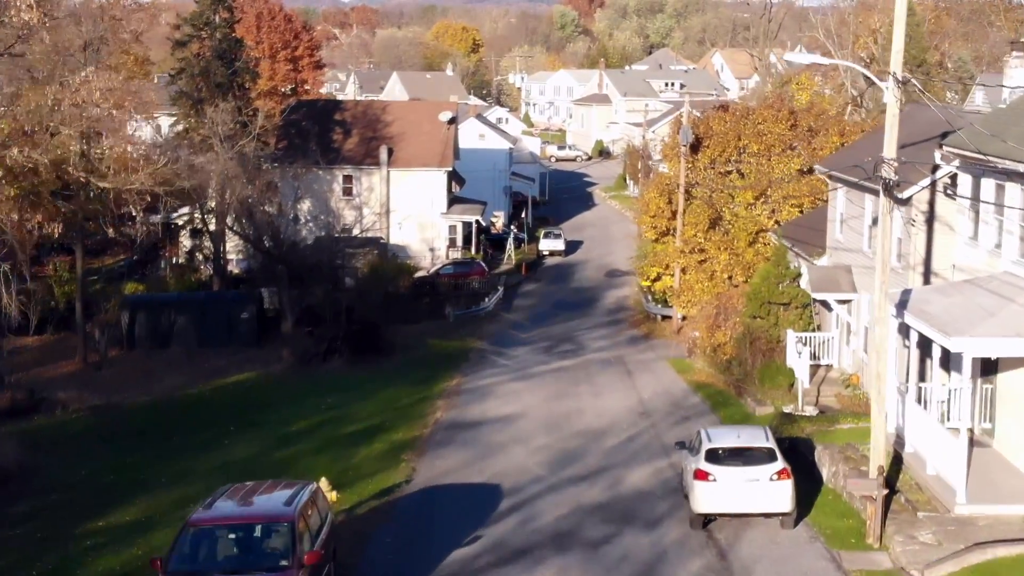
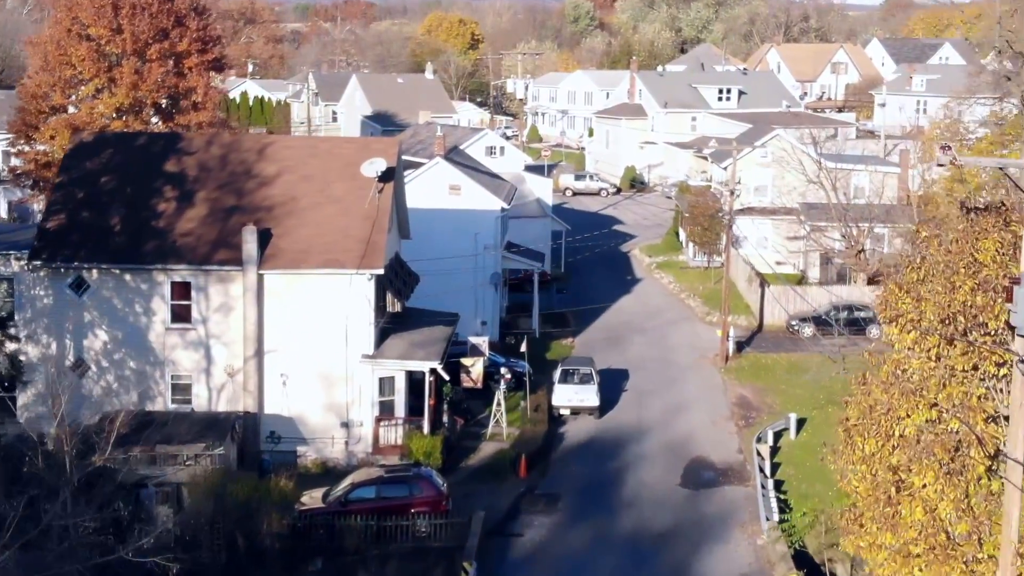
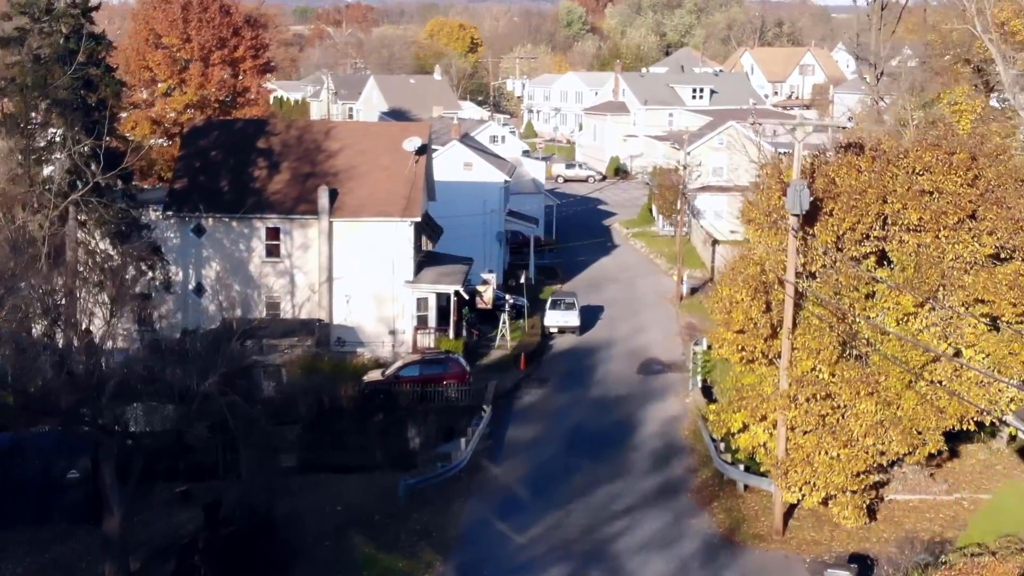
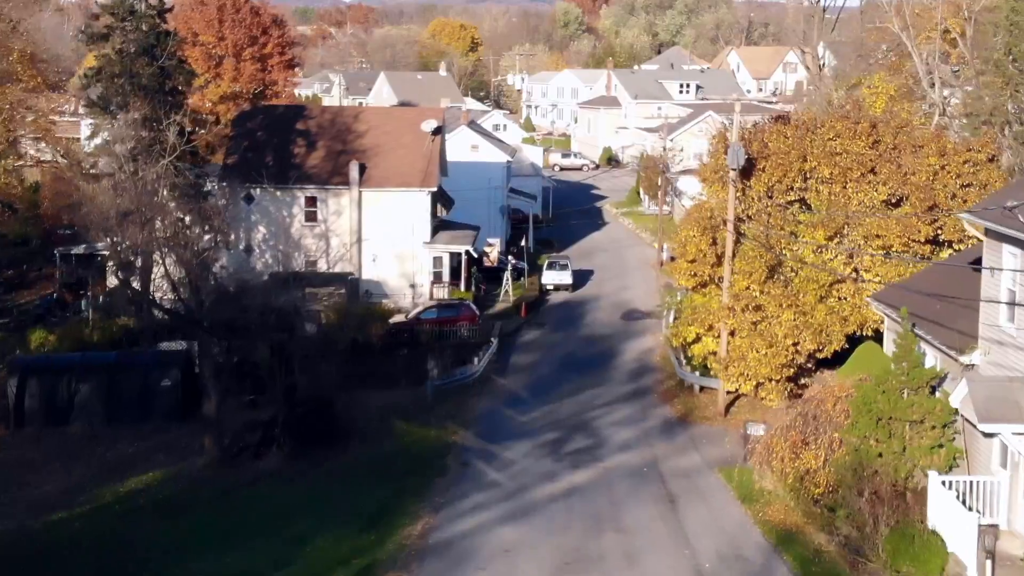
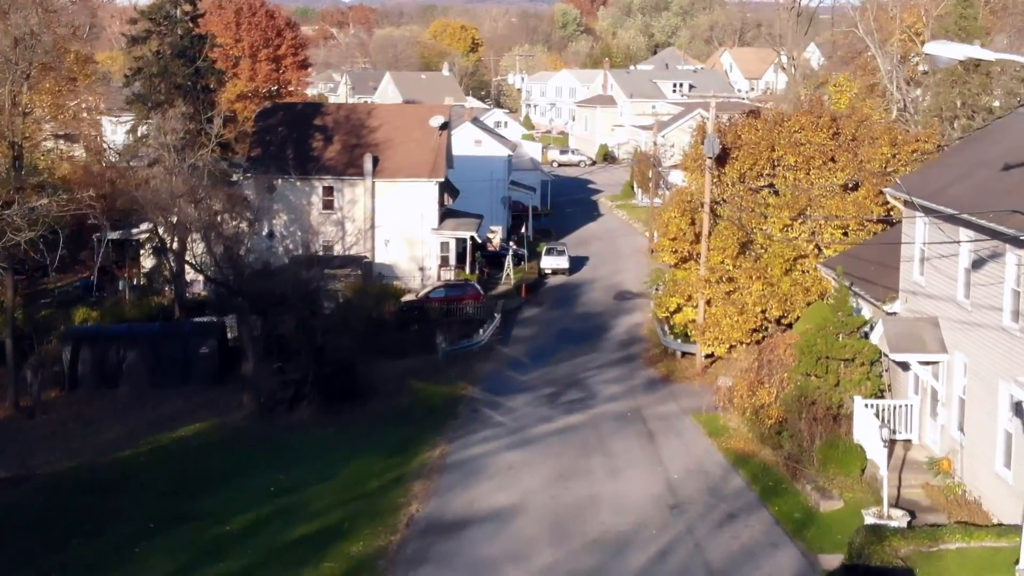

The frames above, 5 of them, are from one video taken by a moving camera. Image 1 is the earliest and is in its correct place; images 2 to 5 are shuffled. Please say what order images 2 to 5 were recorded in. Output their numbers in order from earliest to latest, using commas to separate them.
5, 4, 3, 2
